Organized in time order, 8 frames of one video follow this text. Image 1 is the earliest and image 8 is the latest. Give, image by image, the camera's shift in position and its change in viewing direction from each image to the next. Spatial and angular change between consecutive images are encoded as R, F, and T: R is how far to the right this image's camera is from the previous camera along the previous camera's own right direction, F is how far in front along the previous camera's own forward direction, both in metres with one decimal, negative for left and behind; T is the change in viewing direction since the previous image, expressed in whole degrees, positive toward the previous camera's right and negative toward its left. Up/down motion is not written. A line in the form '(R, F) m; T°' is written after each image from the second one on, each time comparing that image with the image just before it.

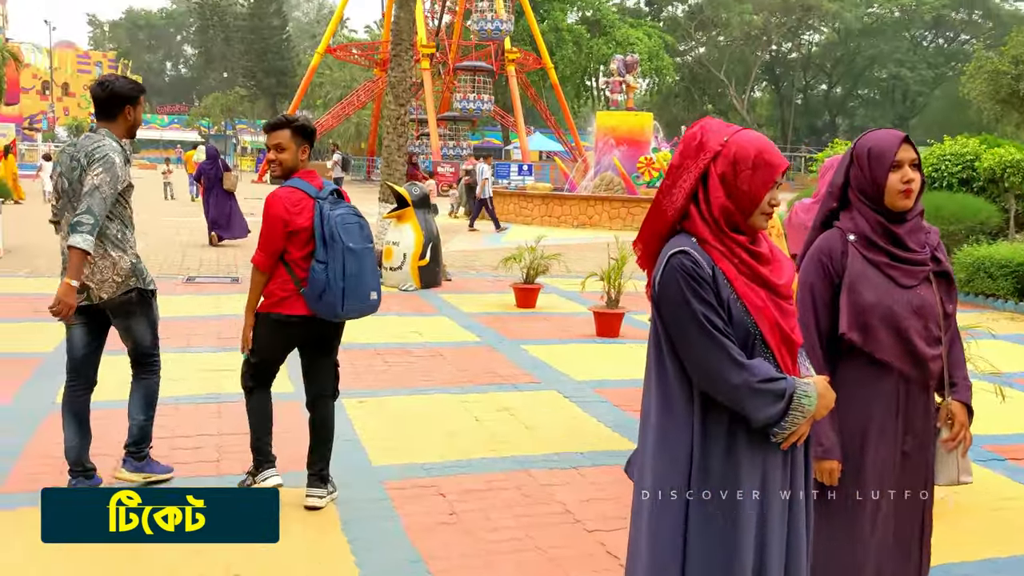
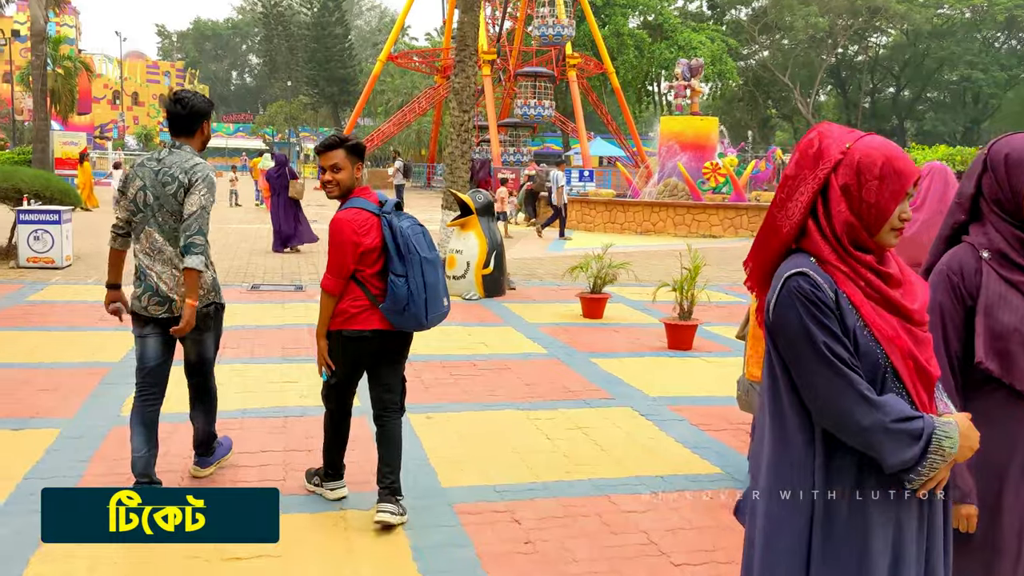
(-0.1, +0.2) m; -3°
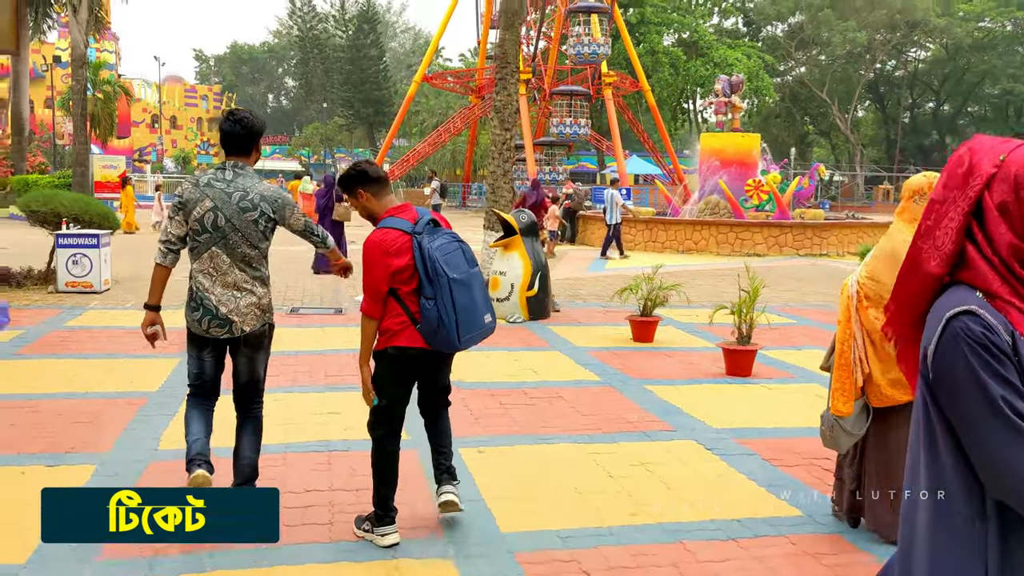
(-0.1, +0.3) m; -2°
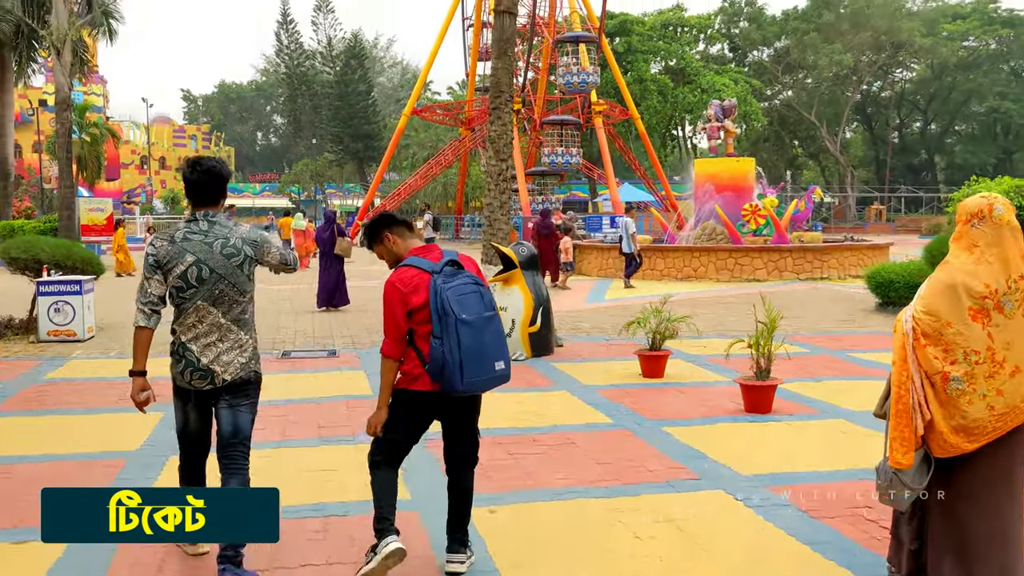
(-0.1, +0.4) m; 0°
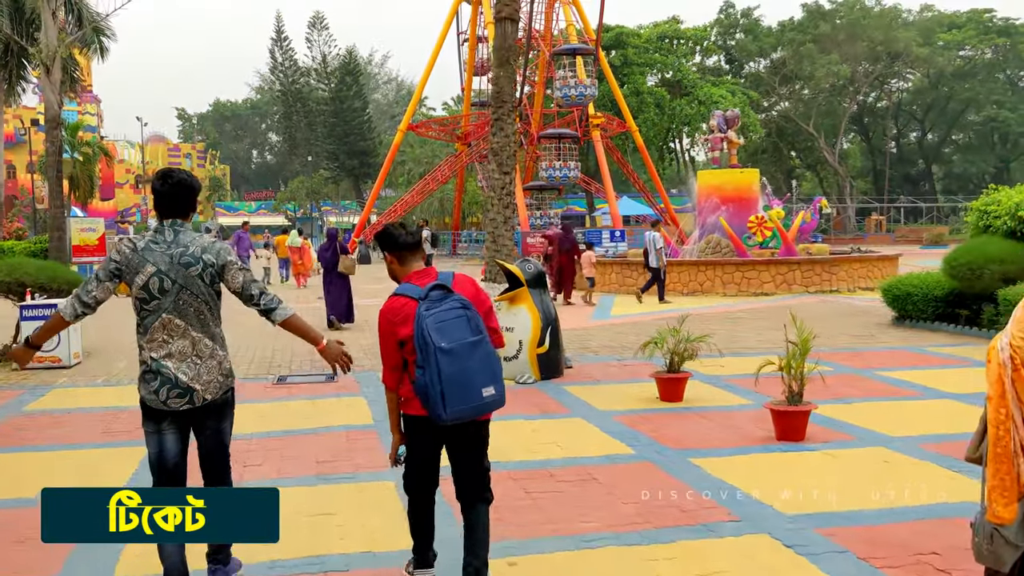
(-0.1, +0.5) m; 0°
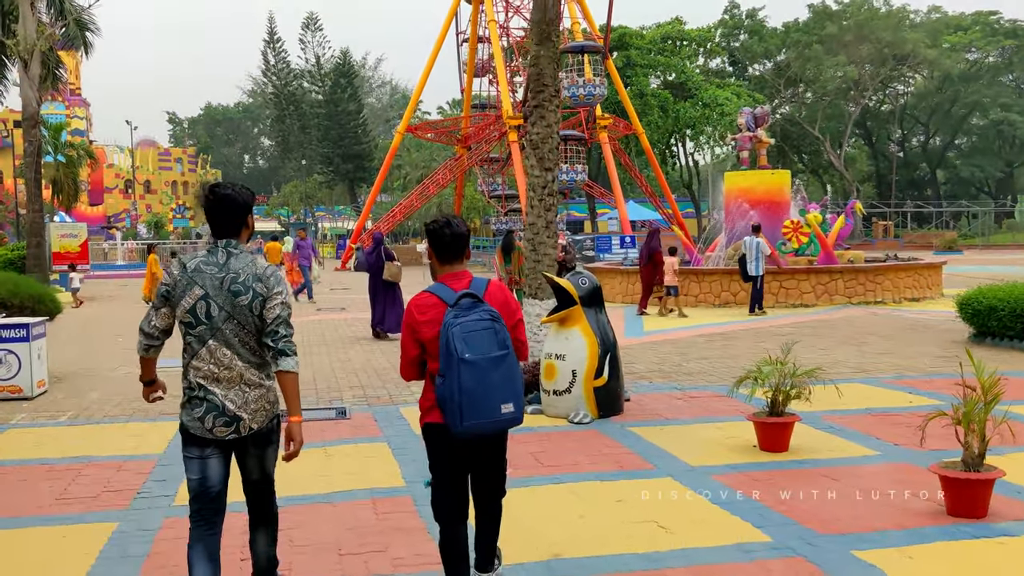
(-0.4, +1.5) m; 0°
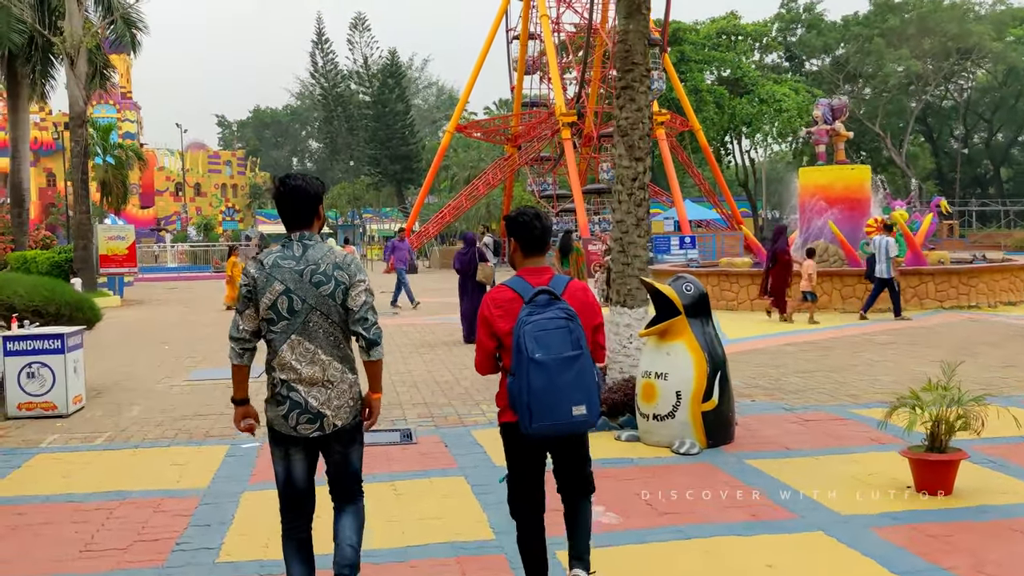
(-0.3, +1.0) m; -3°
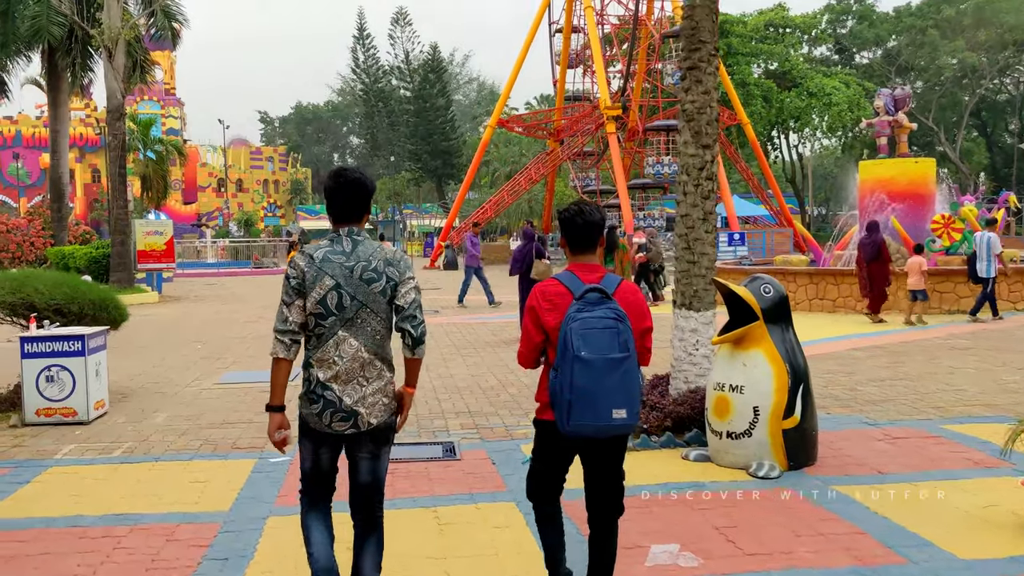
(-0.1, +0.7) m; -2°
